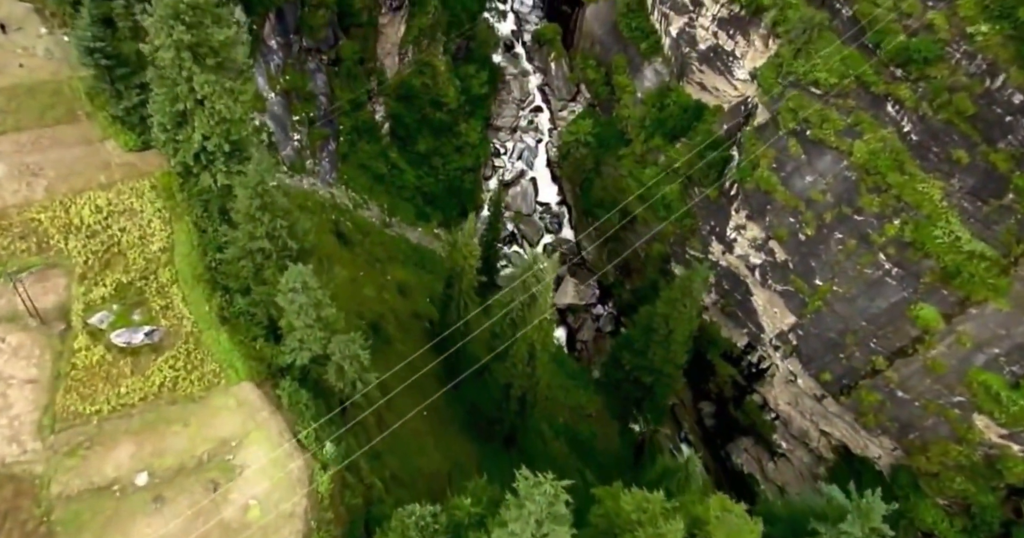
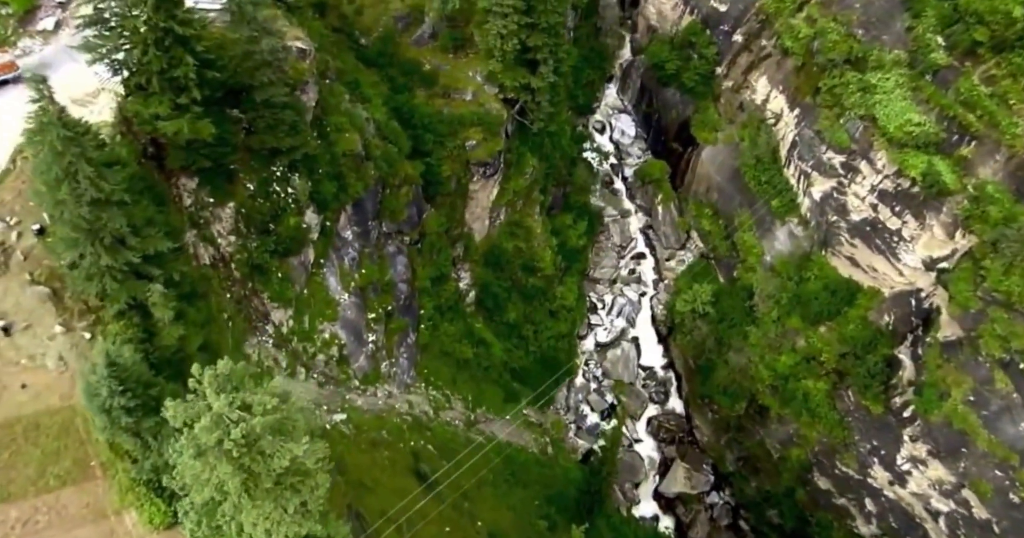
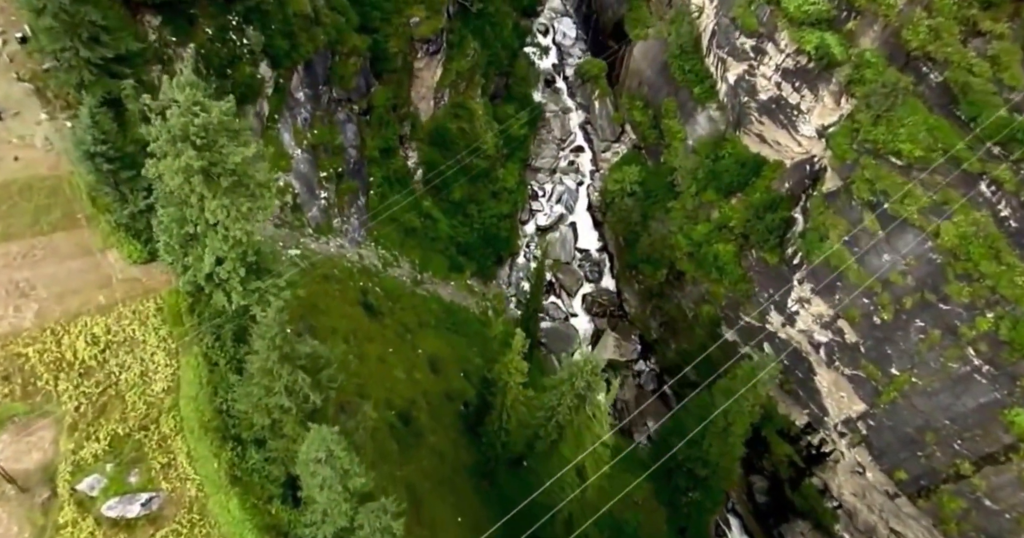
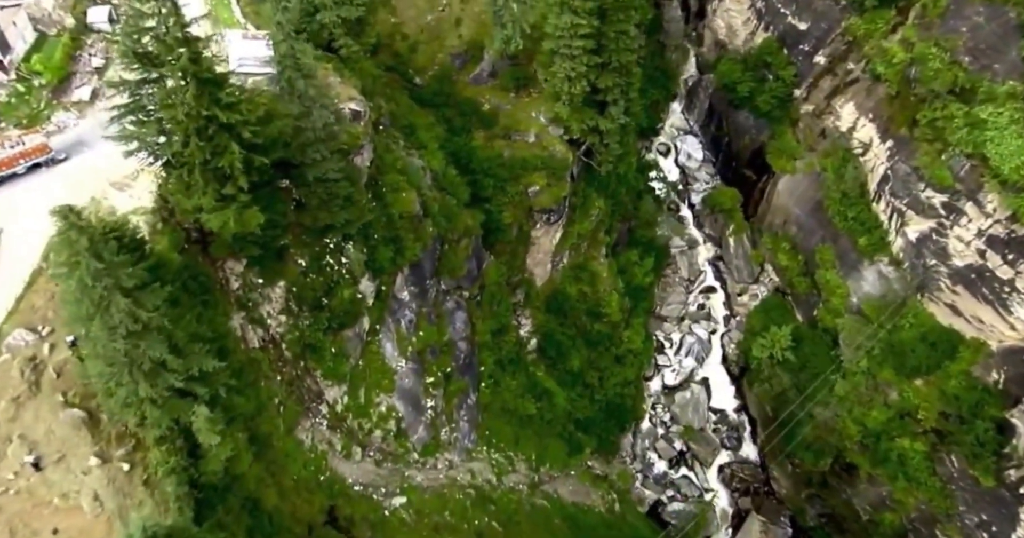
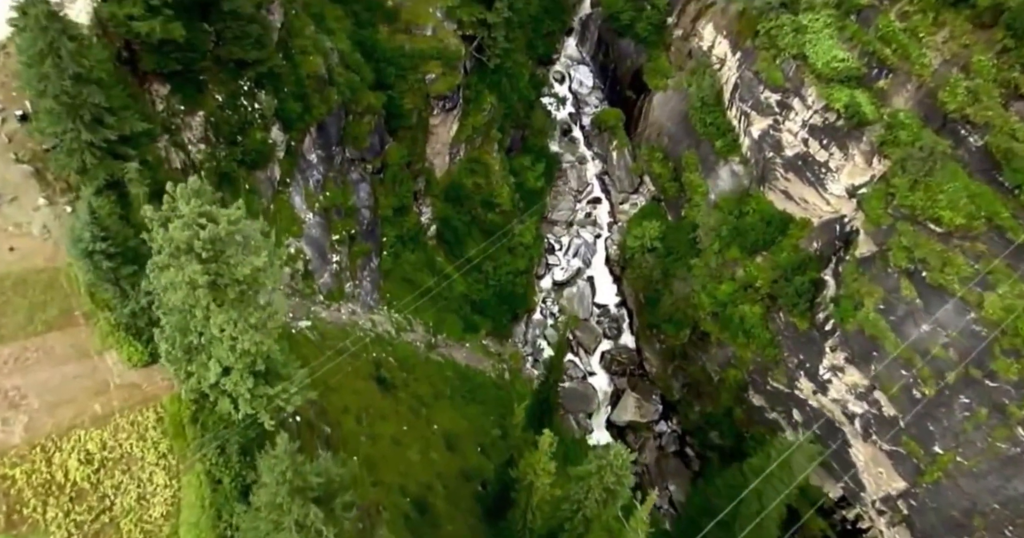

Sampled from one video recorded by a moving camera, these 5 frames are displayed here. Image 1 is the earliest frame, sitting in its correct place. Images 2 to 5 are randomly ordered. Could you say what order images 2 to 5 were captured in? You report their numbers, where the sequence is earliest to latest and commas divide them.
3, 5, 2, 4
